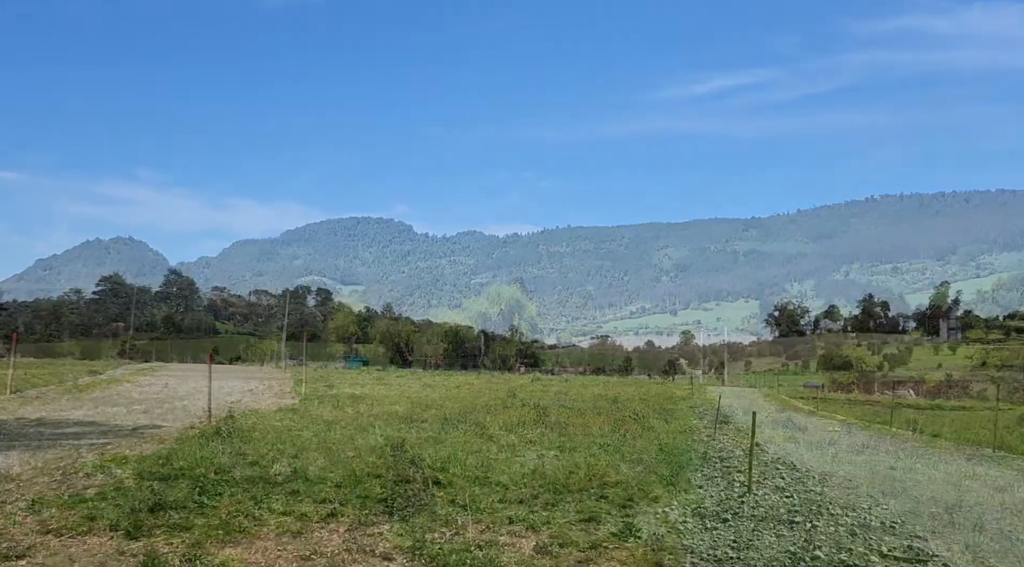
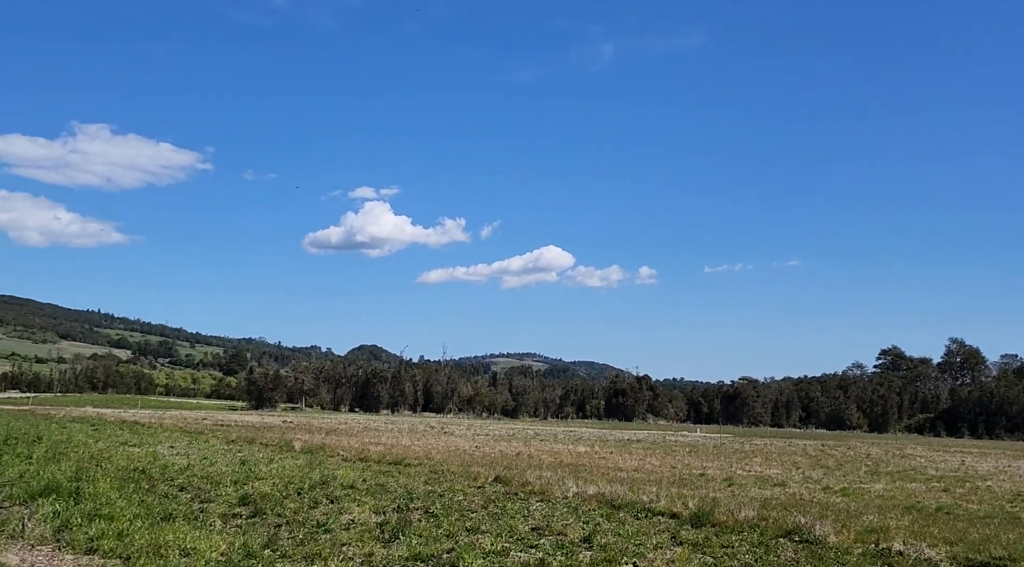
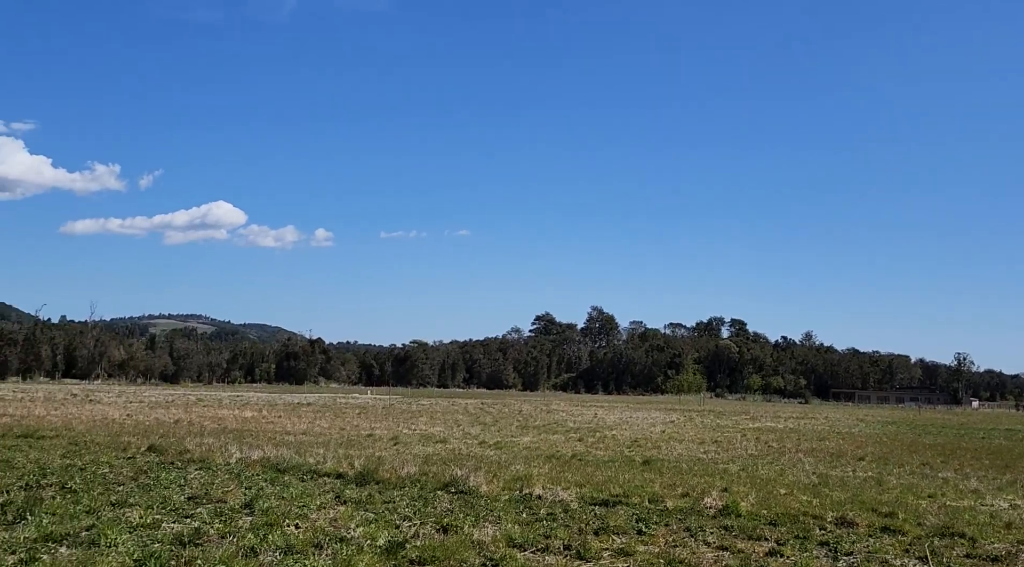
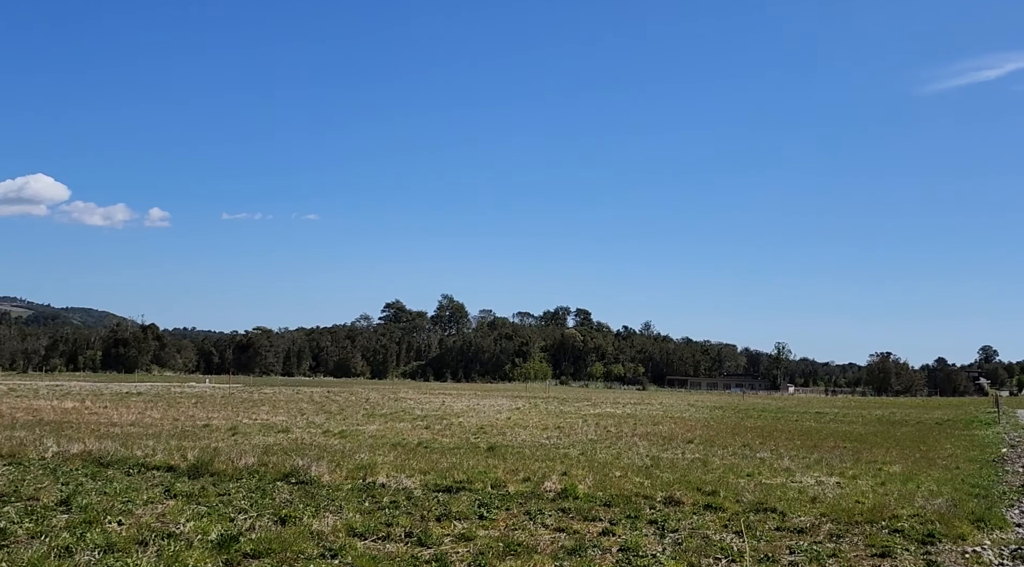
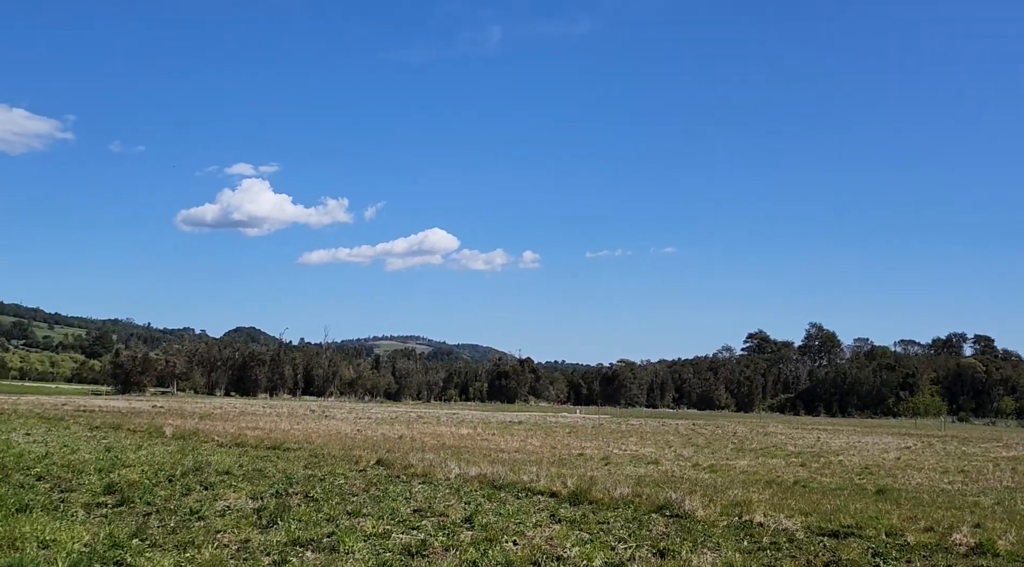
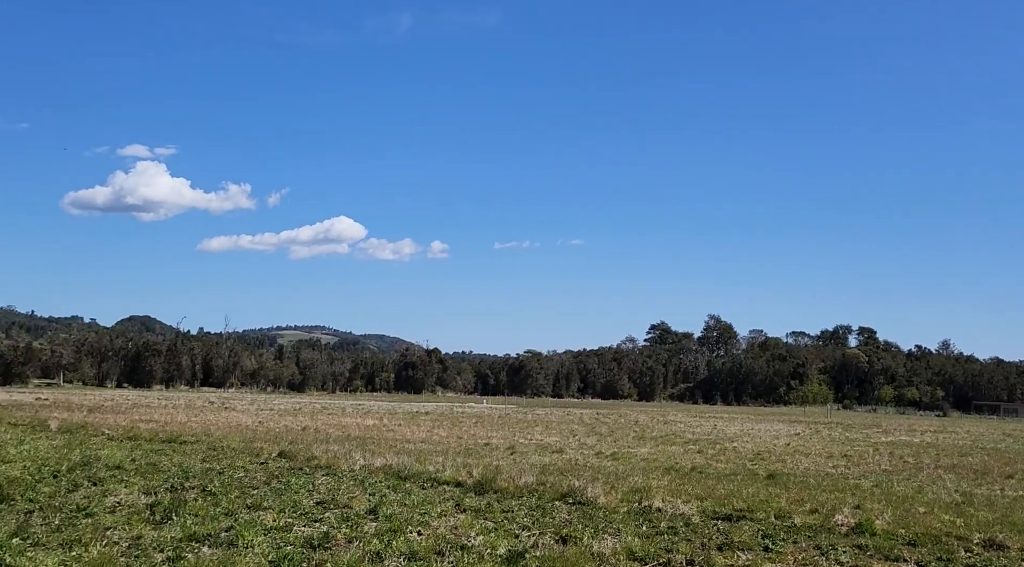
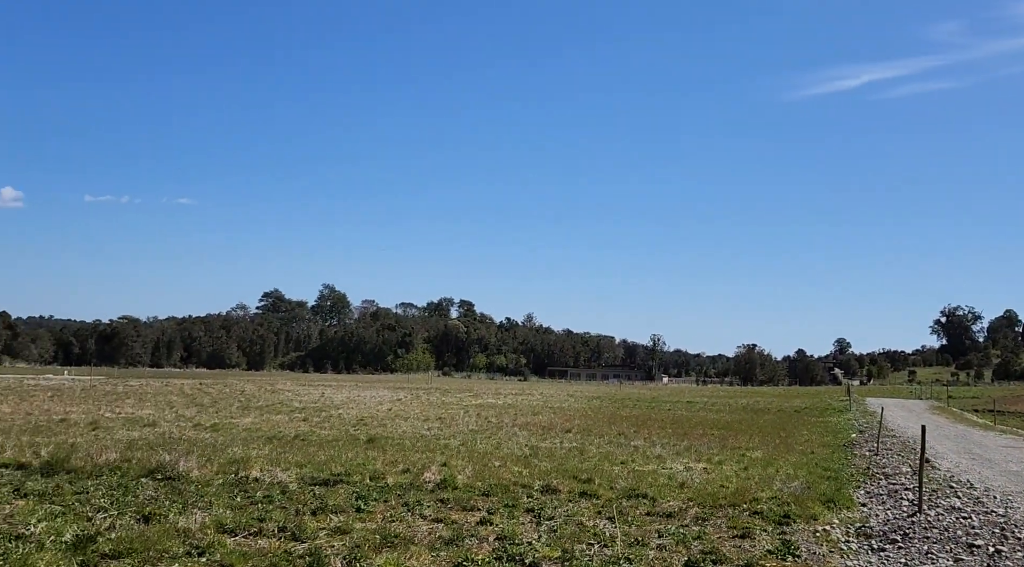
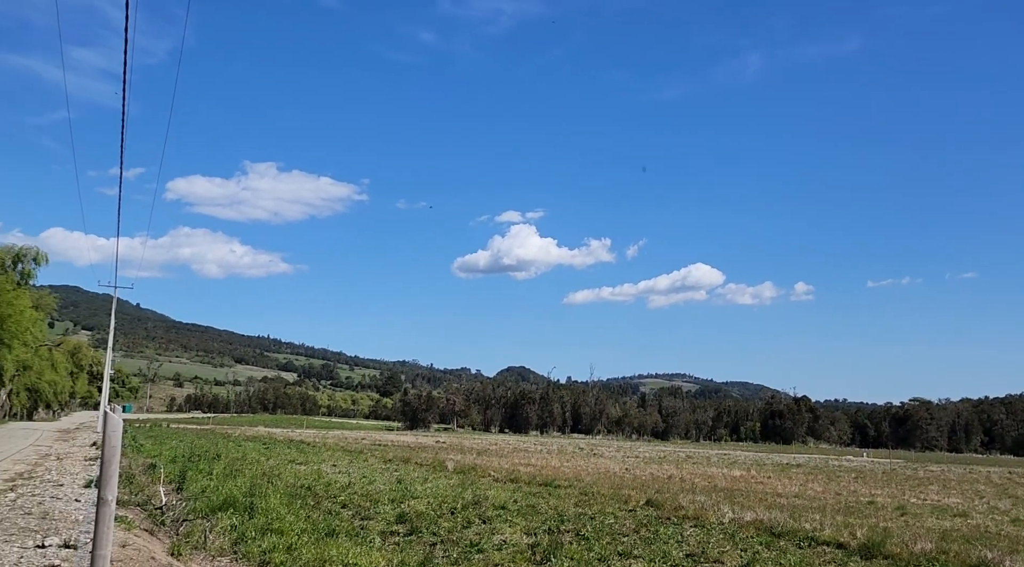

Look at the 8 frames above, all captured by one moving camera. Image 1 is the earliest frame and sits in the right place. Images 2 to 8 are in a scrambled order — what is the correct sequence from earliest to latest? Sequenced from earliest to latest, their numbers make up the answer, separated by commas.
7, 4, 3, 6, 5, 2, 8
